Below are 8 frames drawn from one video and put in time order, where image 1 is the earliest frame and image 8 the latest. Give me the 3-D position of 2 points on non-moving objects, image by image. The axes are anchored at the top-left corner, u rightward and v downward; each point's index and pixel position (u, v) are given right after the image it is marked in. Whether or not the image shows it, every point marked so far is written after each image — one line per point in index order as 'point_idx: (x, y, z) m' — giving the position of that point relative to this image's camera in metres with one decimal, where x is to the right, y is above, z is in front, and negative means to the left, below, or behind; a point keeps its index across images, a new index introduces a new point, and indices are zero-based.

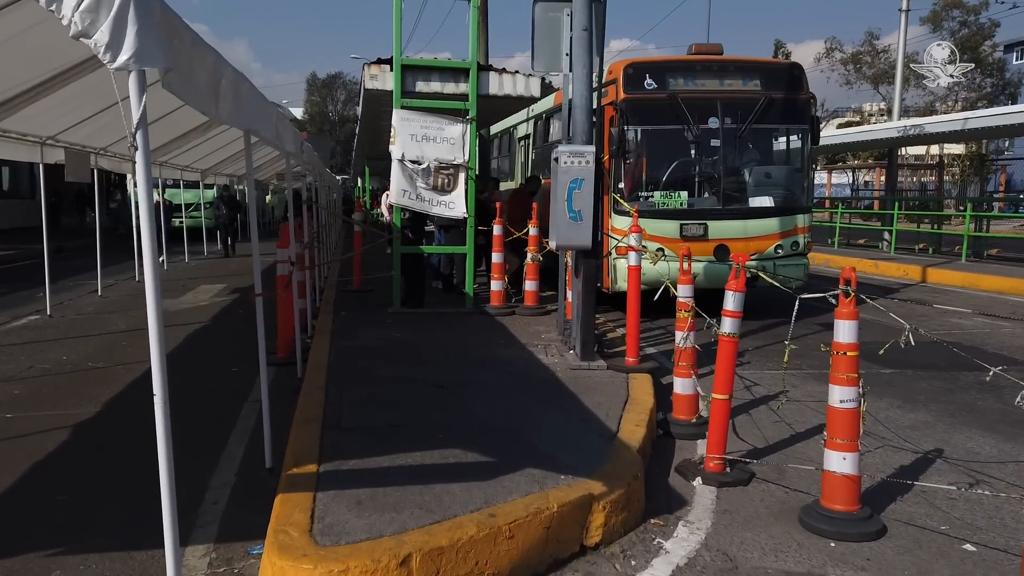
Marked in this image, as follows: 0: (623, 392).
0: (+0.9, -0.8, +6.2) m
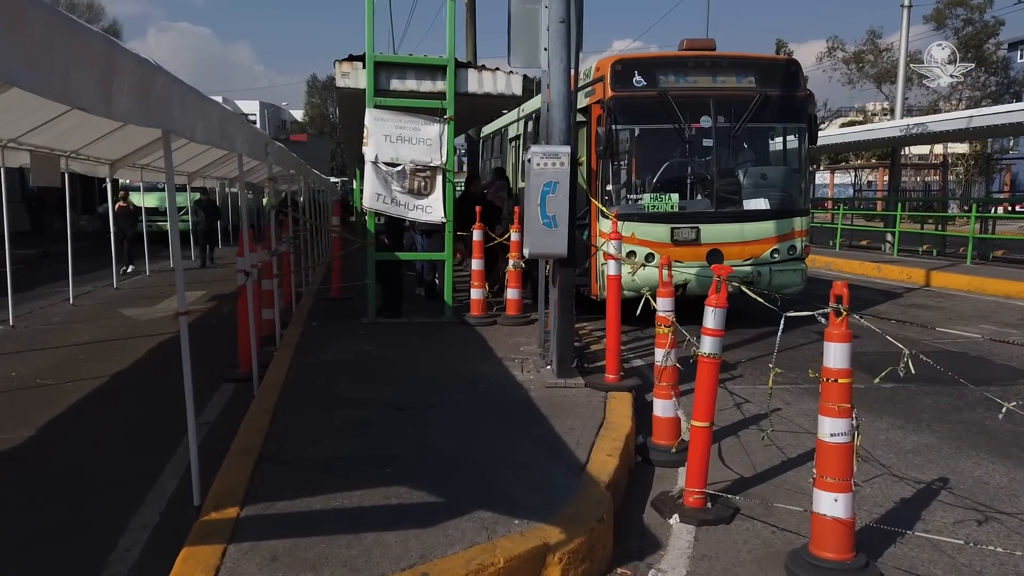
0: (+0.7, -0.9, +5.7) m
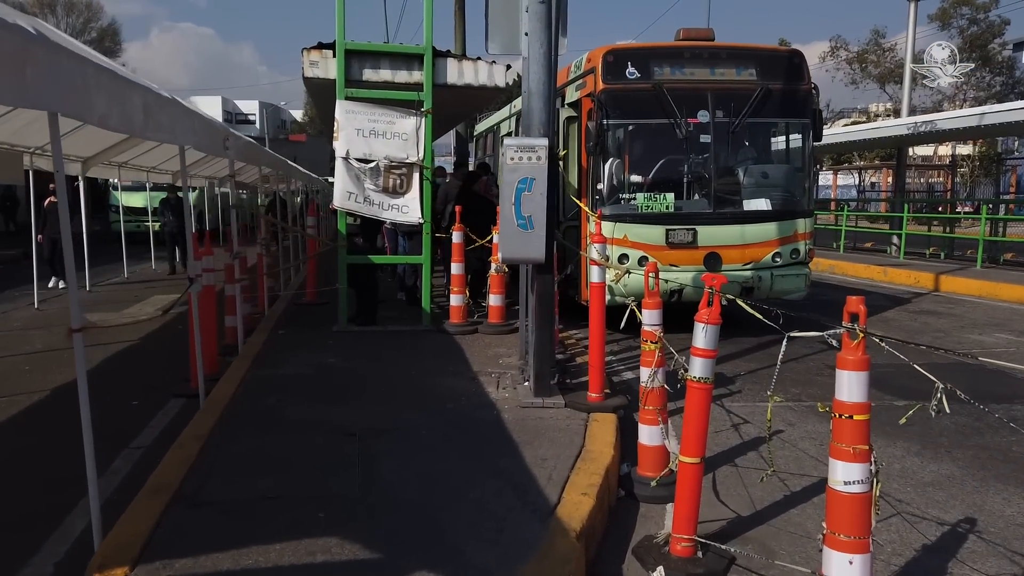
0: (+0.4, -1.0, +5.1) m
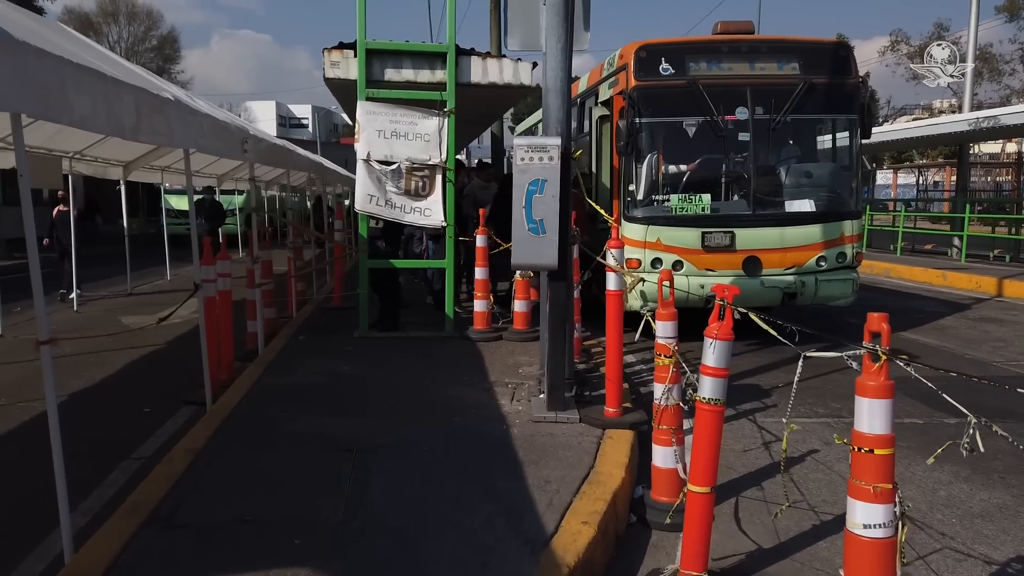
0: (+0.5, -1.1, +4.7) m
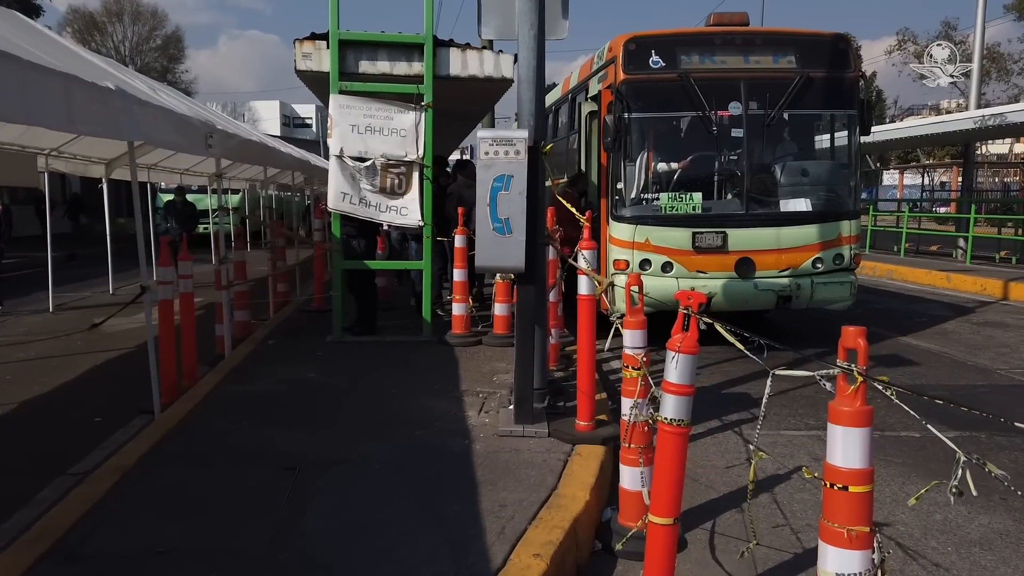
0: (+0.2, -1.1, +4.3) m
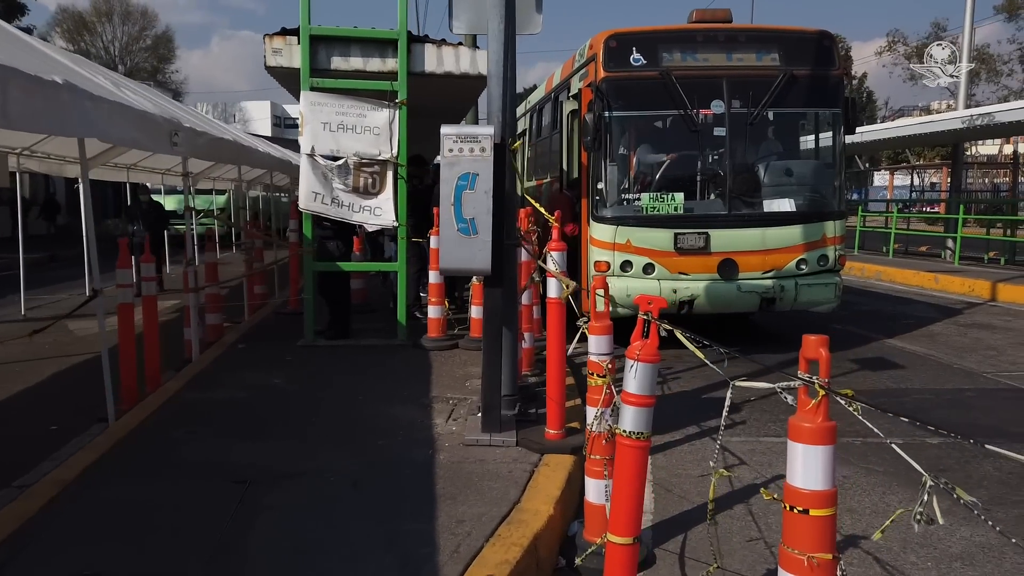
0: (0.0, -1.1, +4.1) m
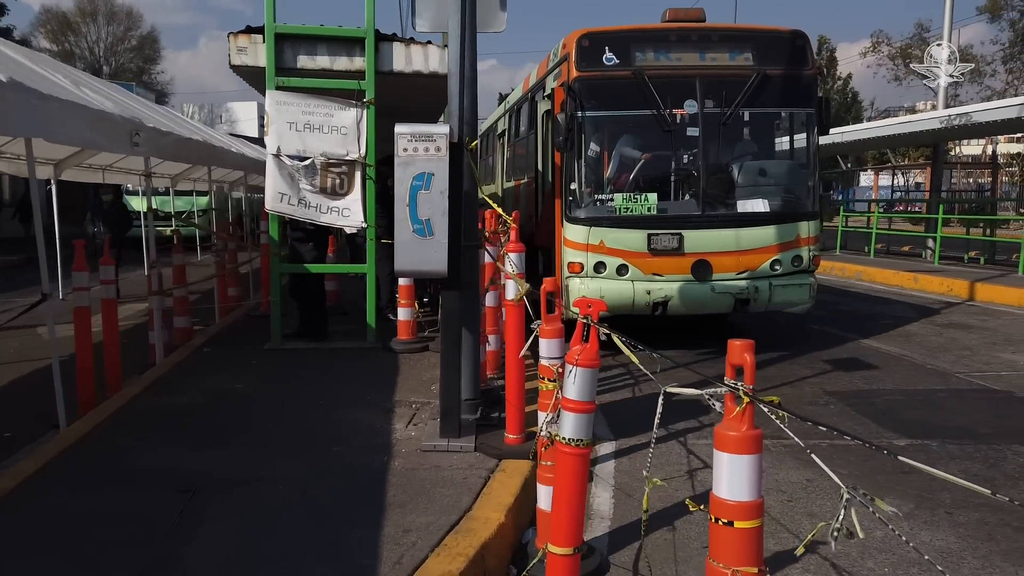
0: (-0.2, -1.1, +4.1) m
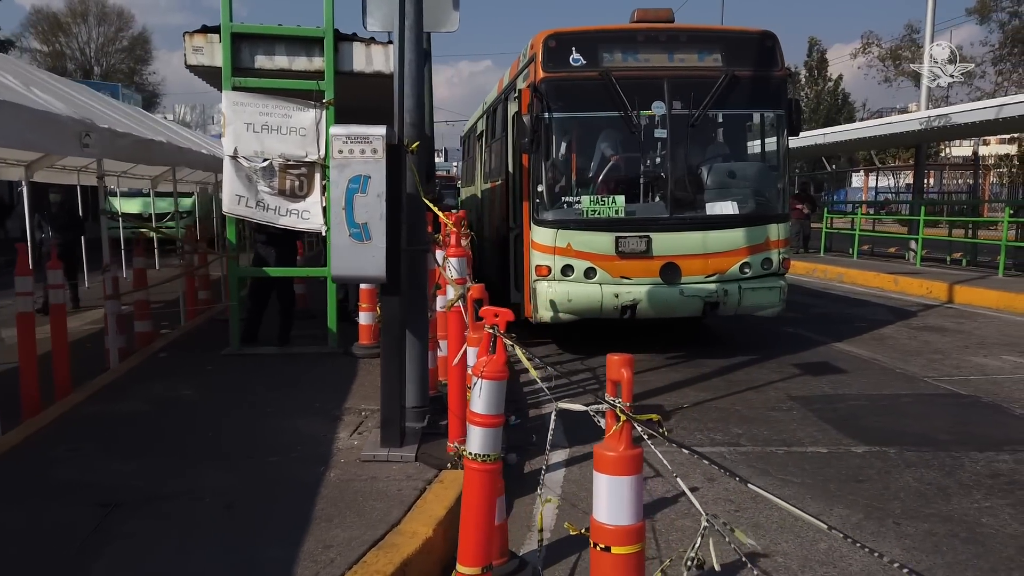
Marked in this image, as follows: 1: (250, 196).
0: (-0.6, -1.2, +3.9) m
1: (-2.6, +0.9, +7.6) m
